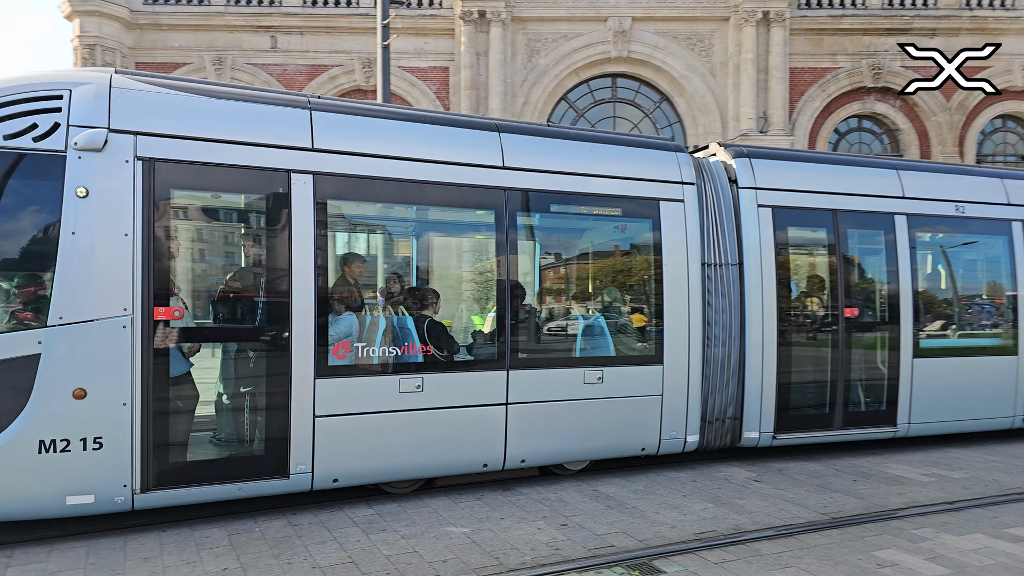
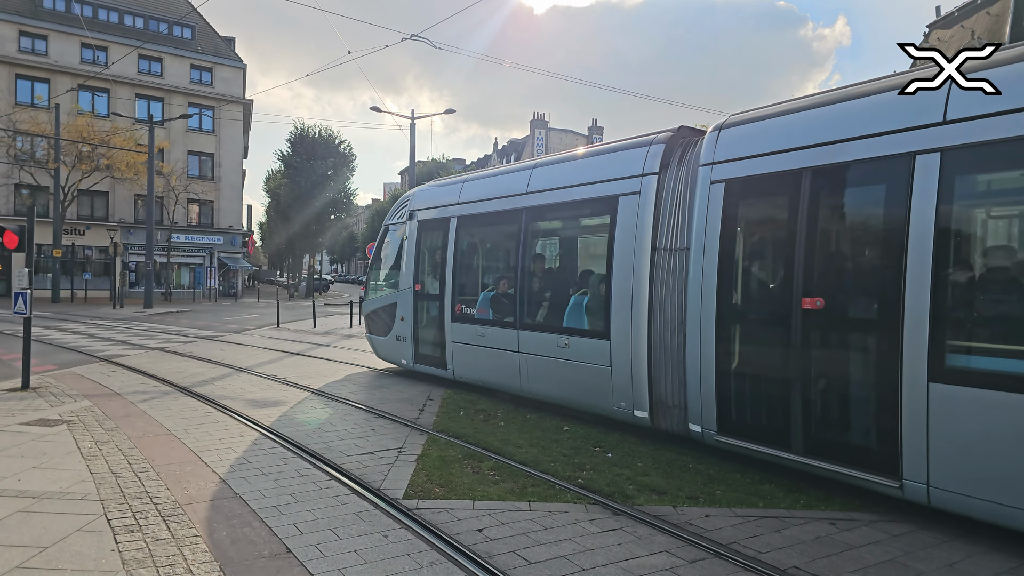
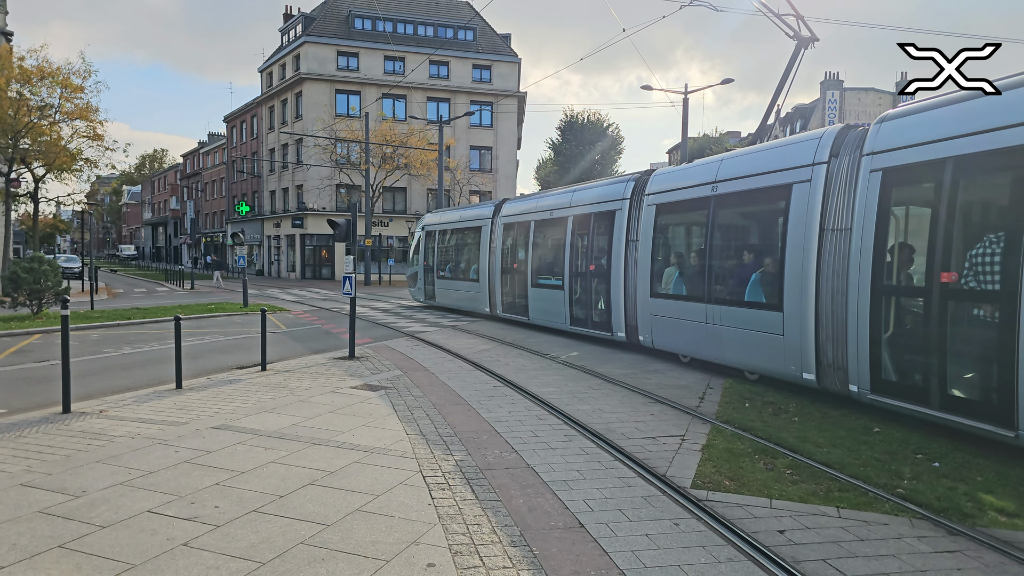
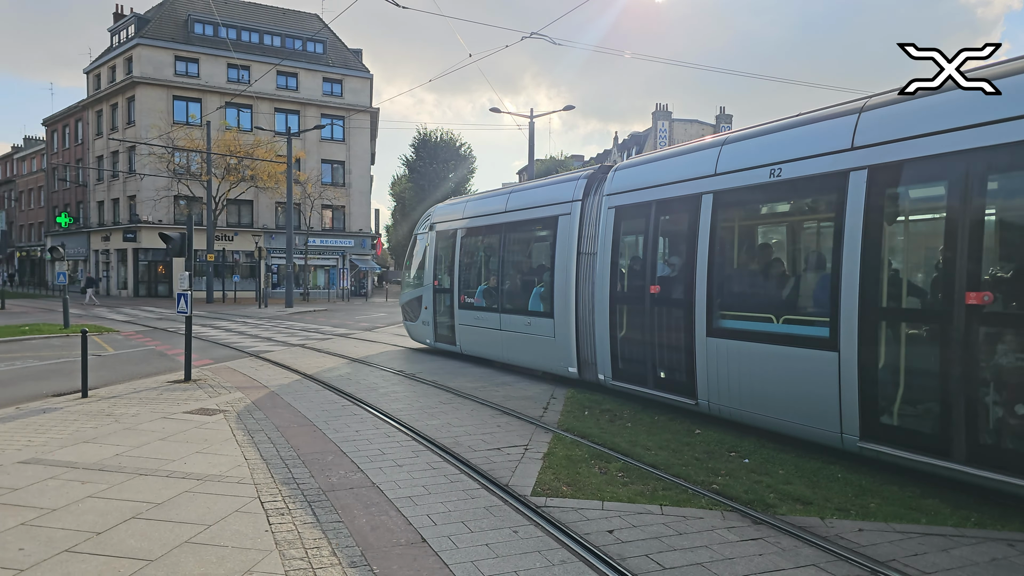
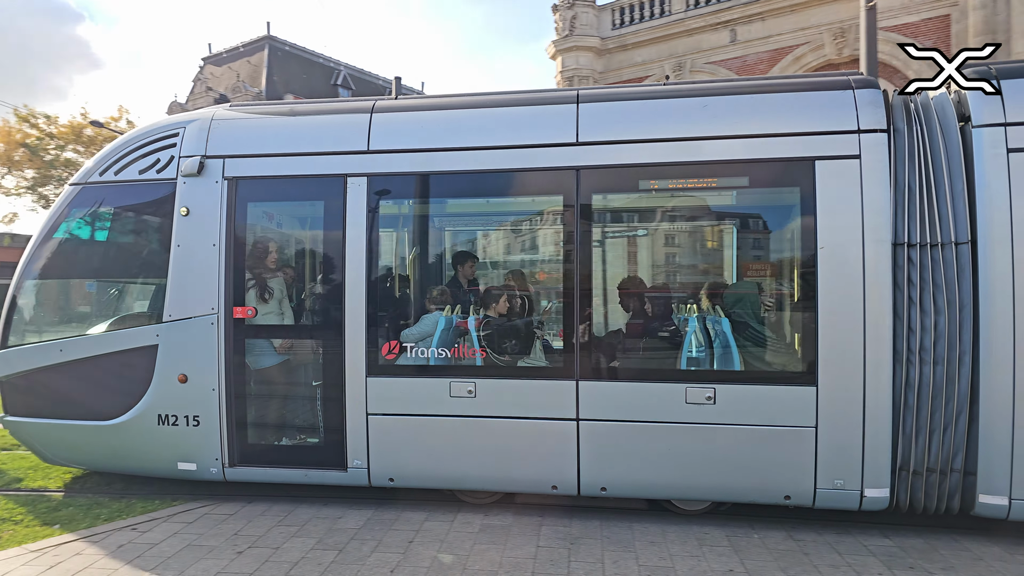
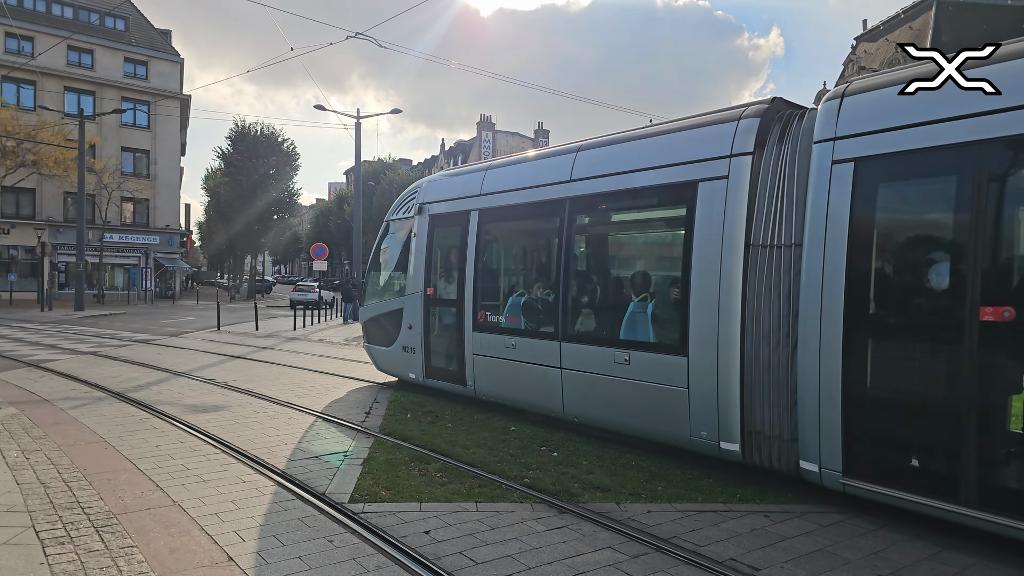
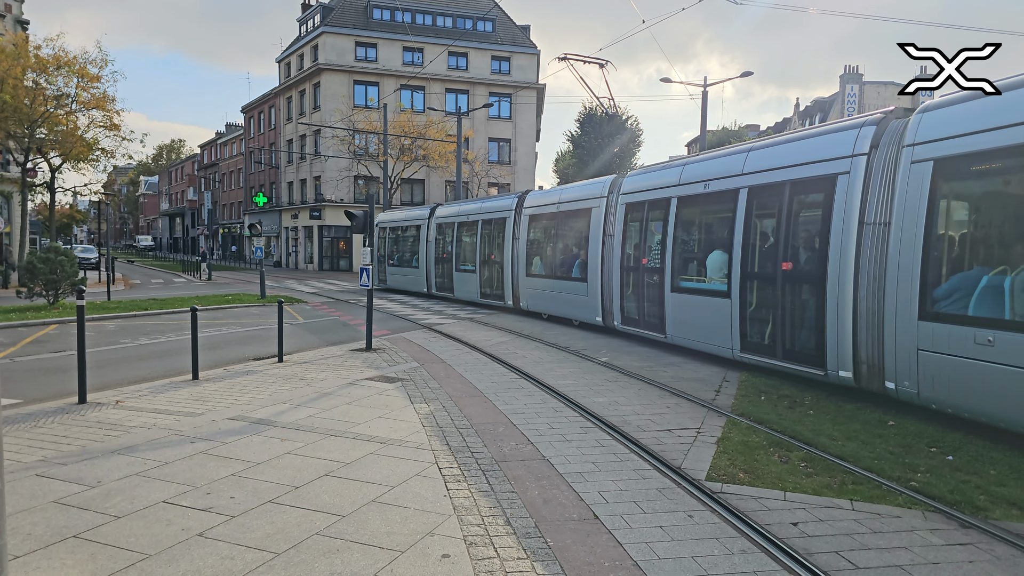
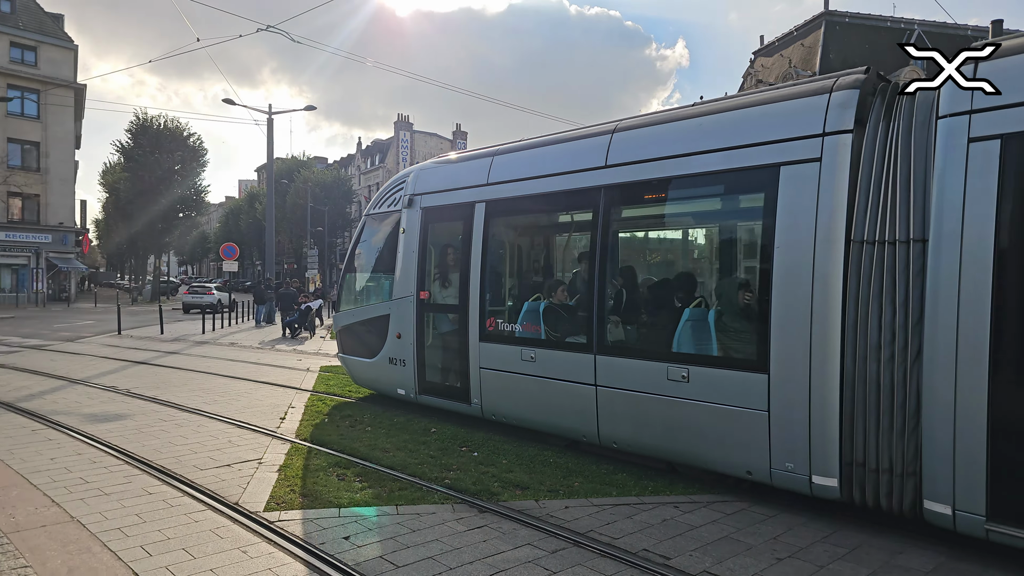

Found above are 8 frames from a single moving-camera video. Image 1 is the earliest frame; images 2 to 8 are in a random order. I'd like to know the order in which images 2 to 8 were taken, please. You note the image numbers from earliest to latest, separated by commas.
5, 8, 6, 2, 4, 3, 7
